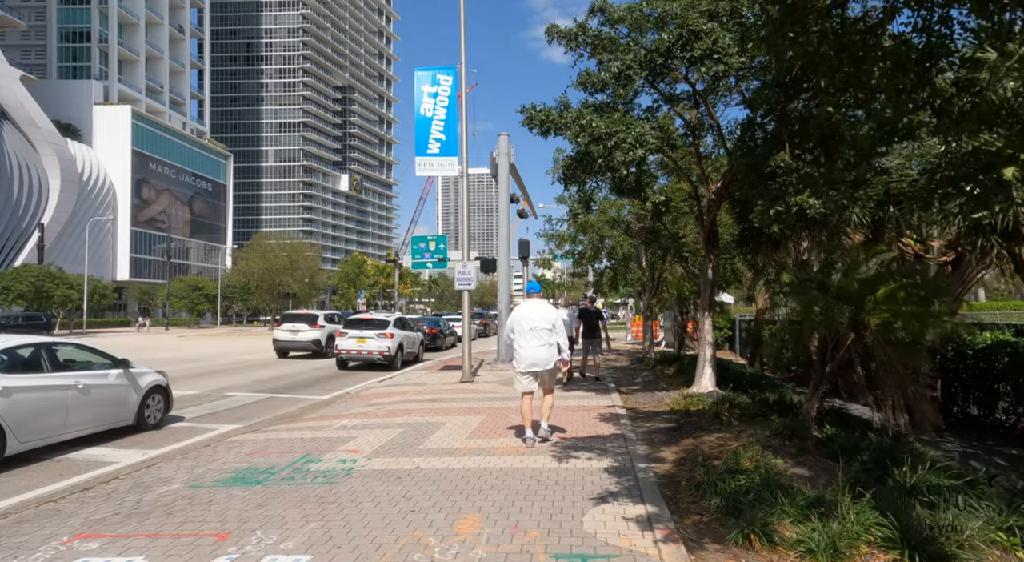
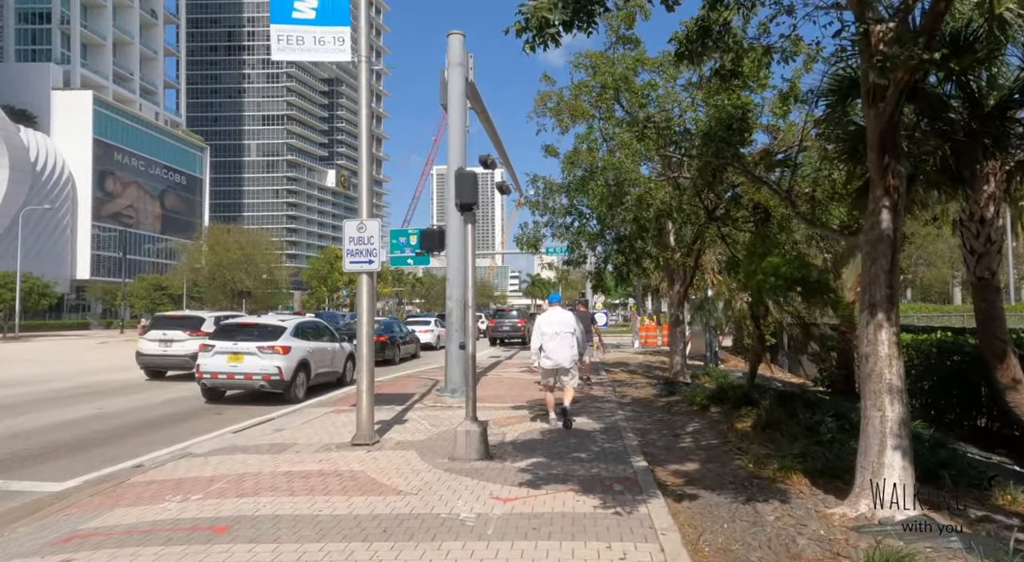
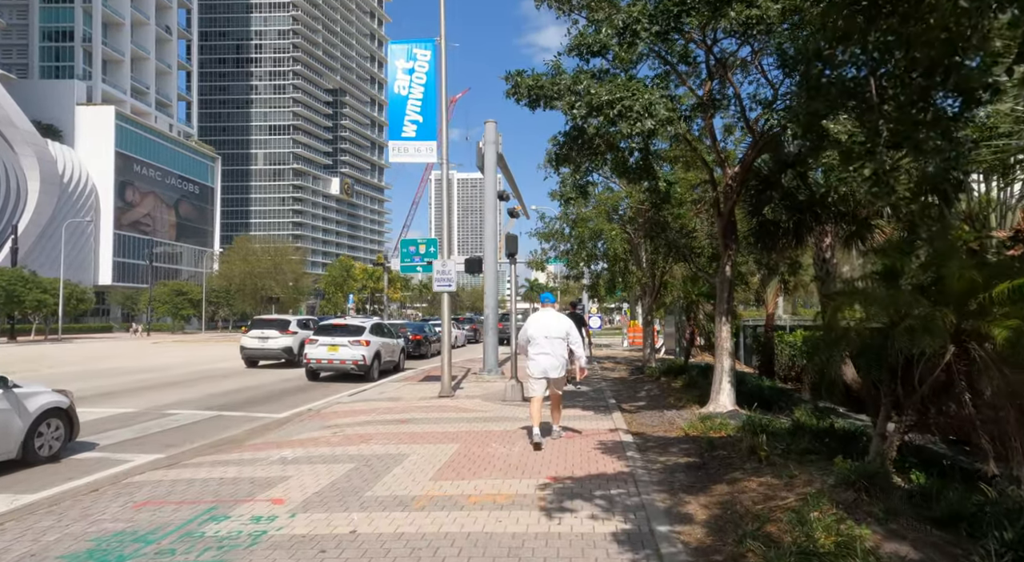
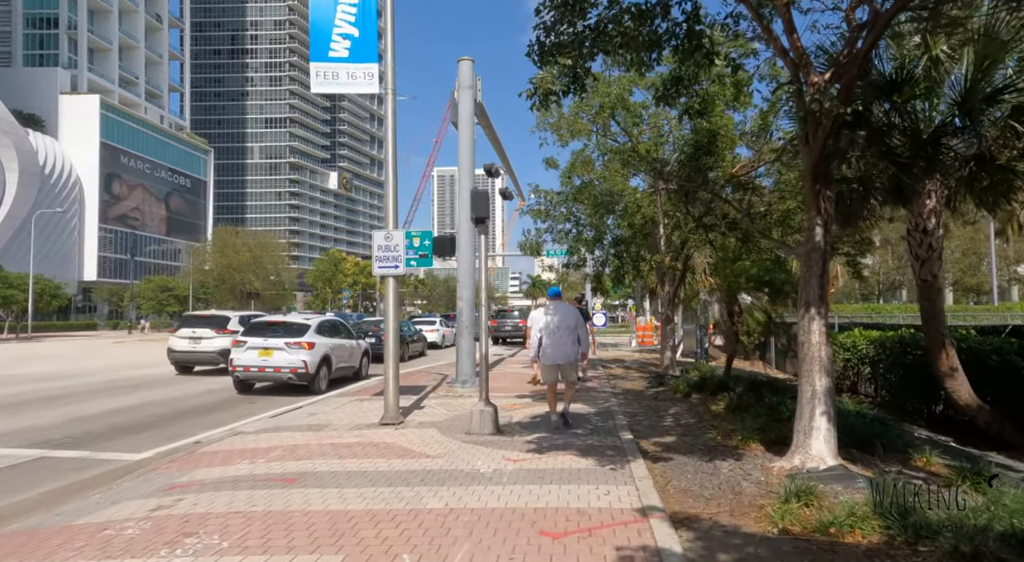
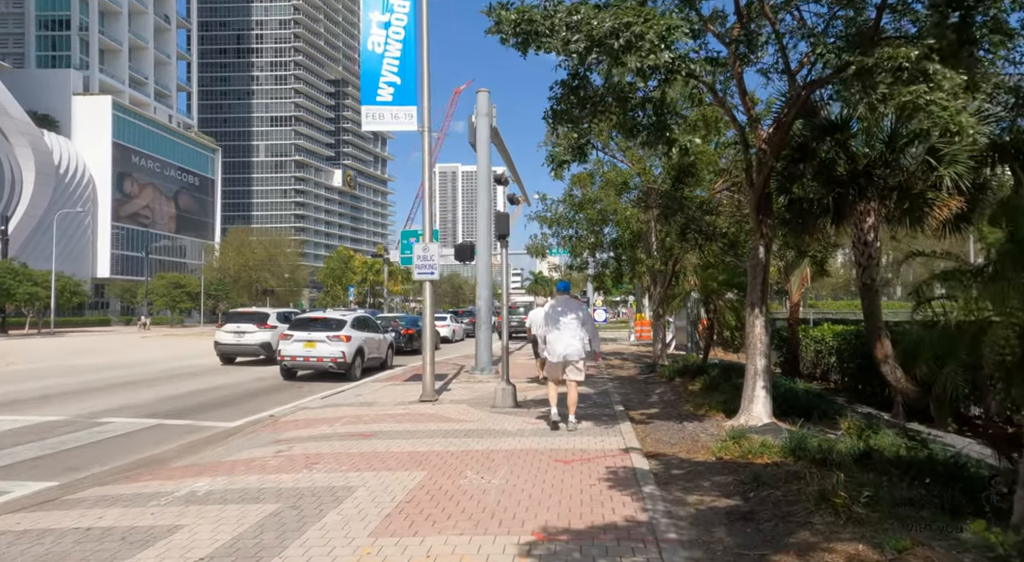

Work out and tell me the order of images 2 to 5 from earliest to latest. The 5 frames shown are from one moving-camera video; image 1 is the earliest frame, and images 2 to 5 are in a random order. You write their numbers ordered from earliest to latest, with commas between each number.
3, 5, 4, 2
